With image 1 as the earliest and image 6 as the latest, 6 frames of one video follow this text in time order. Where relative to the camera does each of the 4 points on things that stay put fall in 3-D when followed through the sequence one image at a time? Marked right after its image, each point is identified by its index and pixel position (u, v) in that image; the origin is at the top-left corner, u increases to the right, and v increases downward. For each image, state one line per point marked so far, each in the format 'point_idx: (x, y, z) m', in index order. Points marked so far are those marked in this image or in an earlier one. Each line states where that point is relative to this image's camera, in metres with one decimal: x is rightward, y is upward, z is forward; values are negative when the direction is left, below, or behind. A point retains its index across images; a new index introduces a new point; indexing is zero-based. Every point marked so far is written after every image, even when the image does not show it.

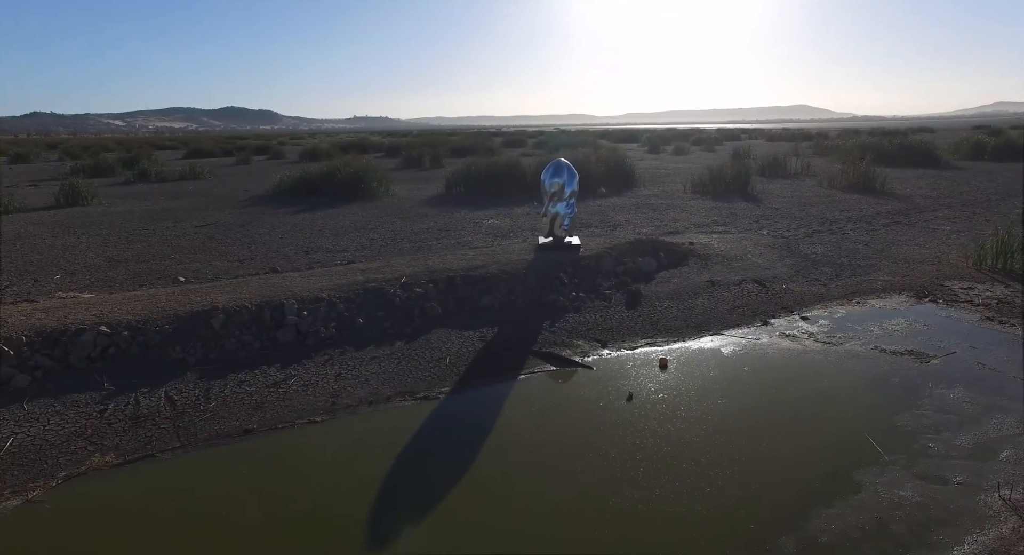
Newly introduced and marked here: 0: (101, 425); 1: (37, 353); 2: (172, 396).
0: (-3.5, -1.3, +4.7) m
1: (-4.8, -0.8, +5.6) m
2: (-3.2, -1.1, +5.2) m
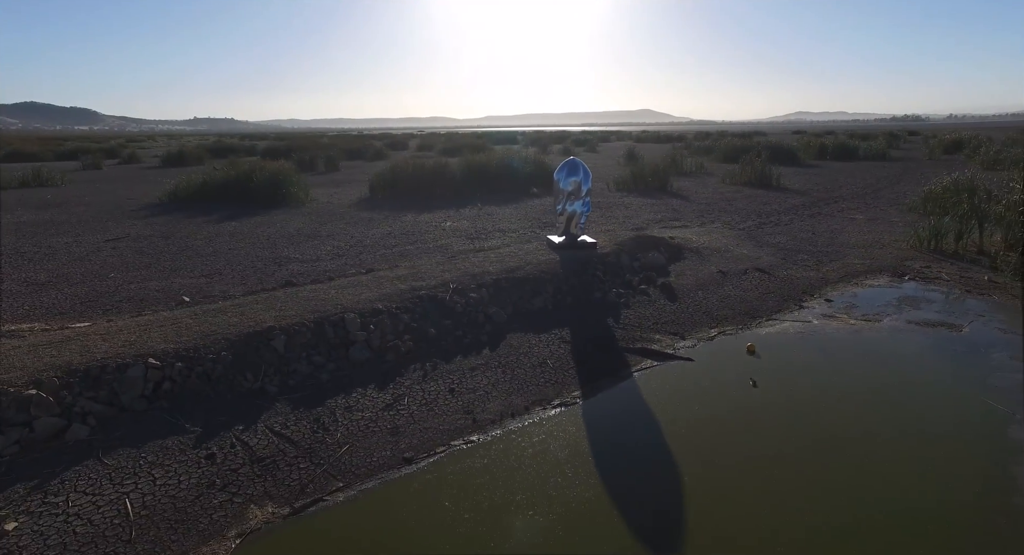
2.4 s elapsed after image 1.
0: (-2.0, -1.4, +3.9) m
1: (-3.5, -1.0, +4.5) m
2: (-1.9, -1.2, +4.5) m
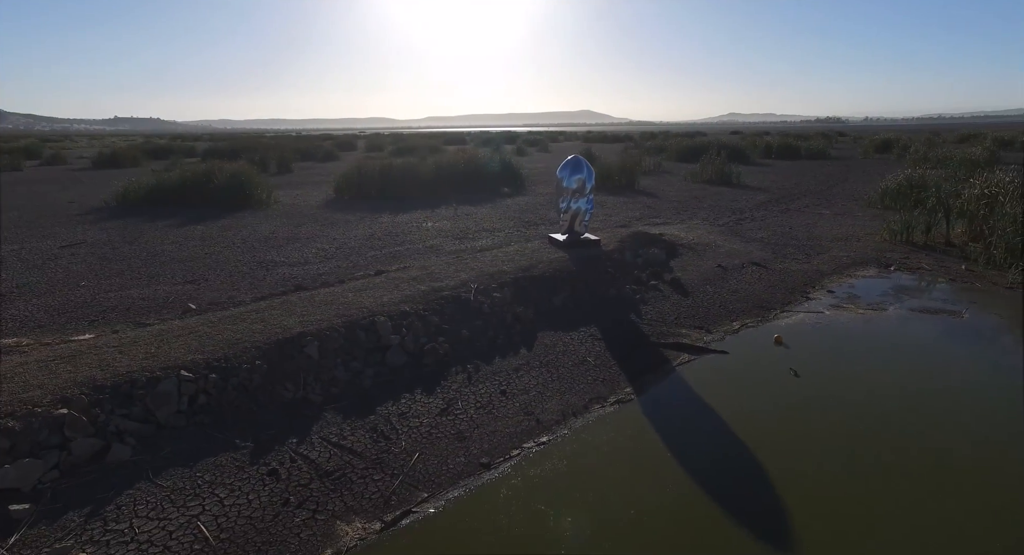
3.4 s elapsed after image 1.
0: (-1.4, -1.4, +3.7) m
1: (-3.0, -1.0, +4.2) m
2: (-1.3, -1.3, +4.3) m
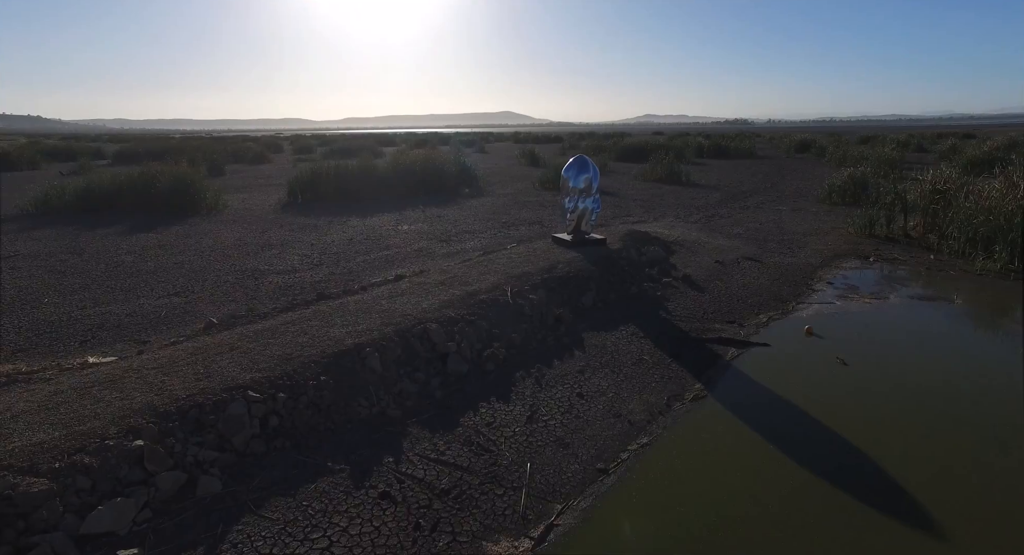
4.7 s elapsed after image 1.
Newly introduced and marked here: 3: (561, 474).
0: (-0.6, -1.5, +3.5) m
1: (-2.2, -1.1, +3.7) m
2: (-0.5, -1.3, +4.0) m
3: (+0.3, -1.4, +3.8) m
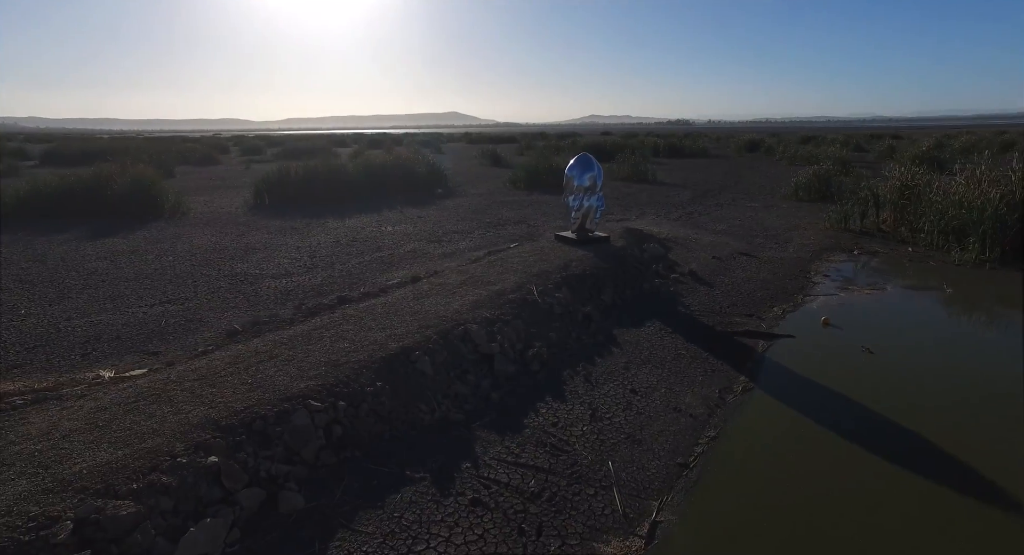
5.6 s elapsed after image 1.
0: (0.0, -1.5, +3.4) m
1: (-1.6, -1.2, +3.5) m
2: (0.0, -1.3, +3.9) m
3: (+0.9, -1.3, +3.8) m
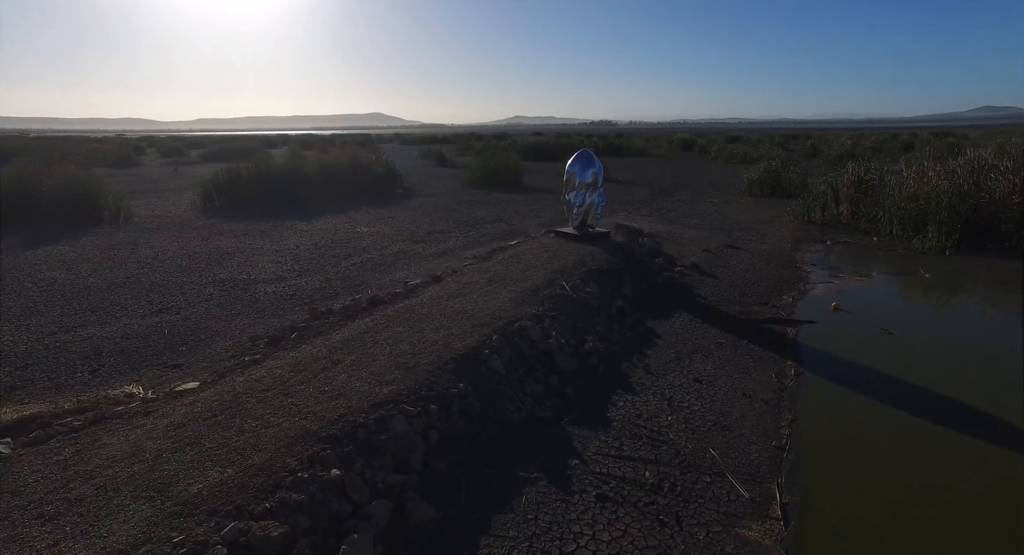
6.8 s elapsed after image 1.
0: (+0.8, -1.4, +3.3) m
1: (-0.8, -1.1, +3.3) m
2: (+0.8, -1.2, +3.9) m
3: (+1.6, -1.3, +3.9) m
